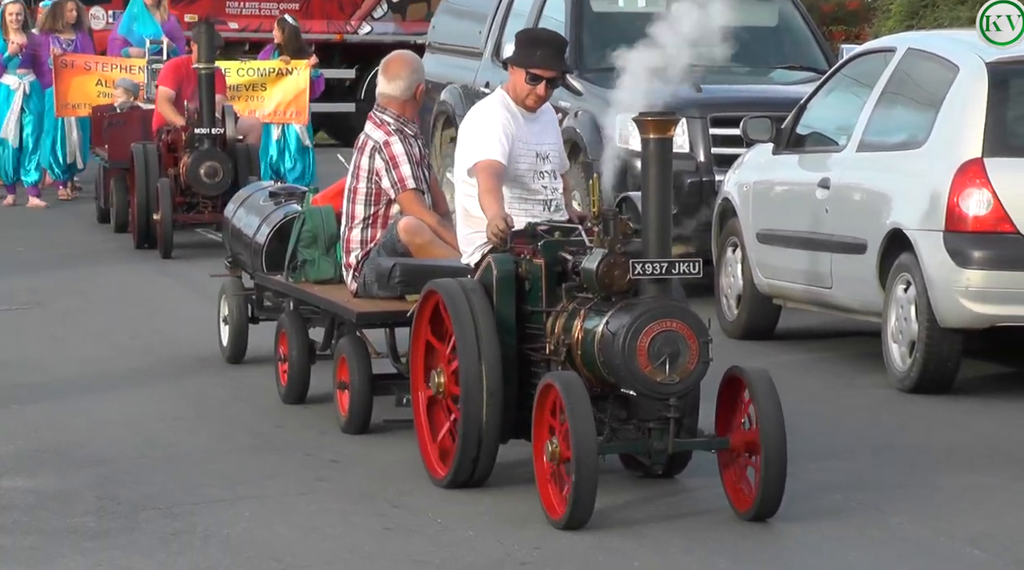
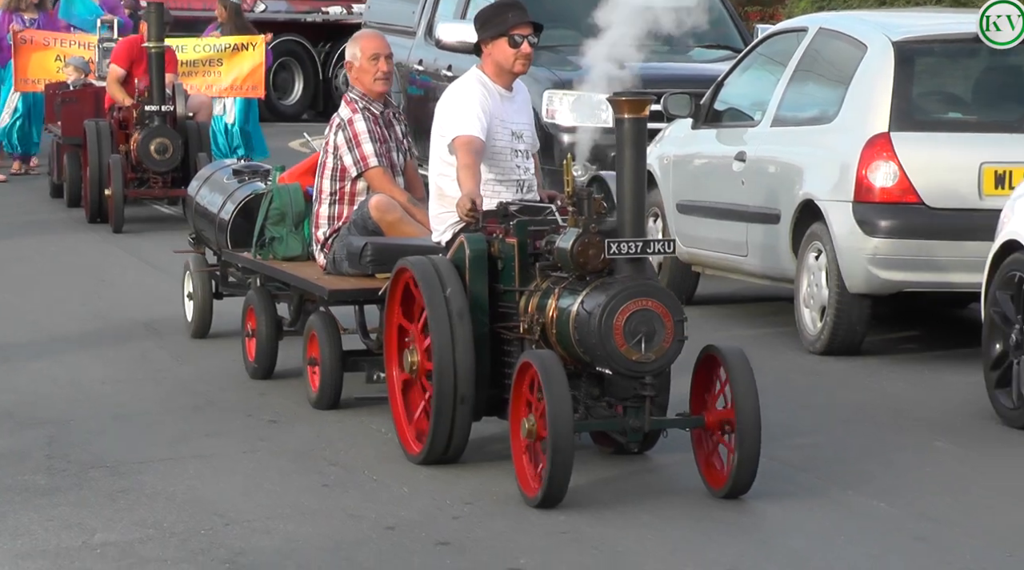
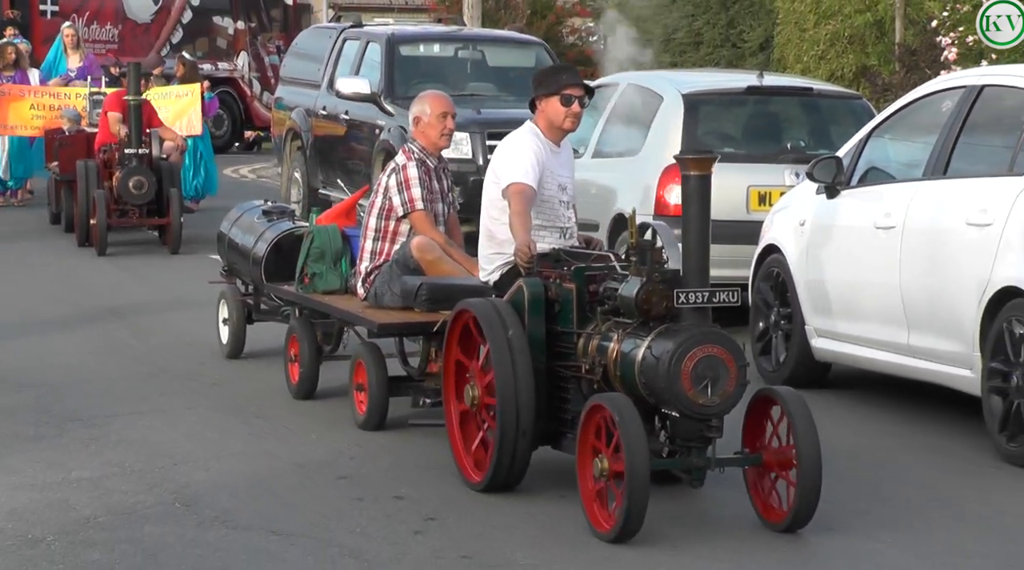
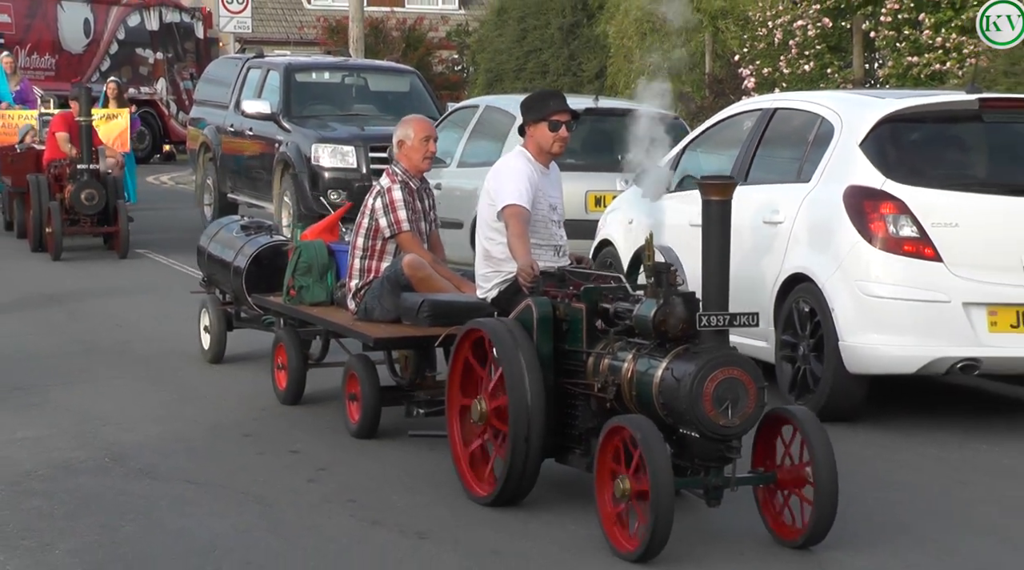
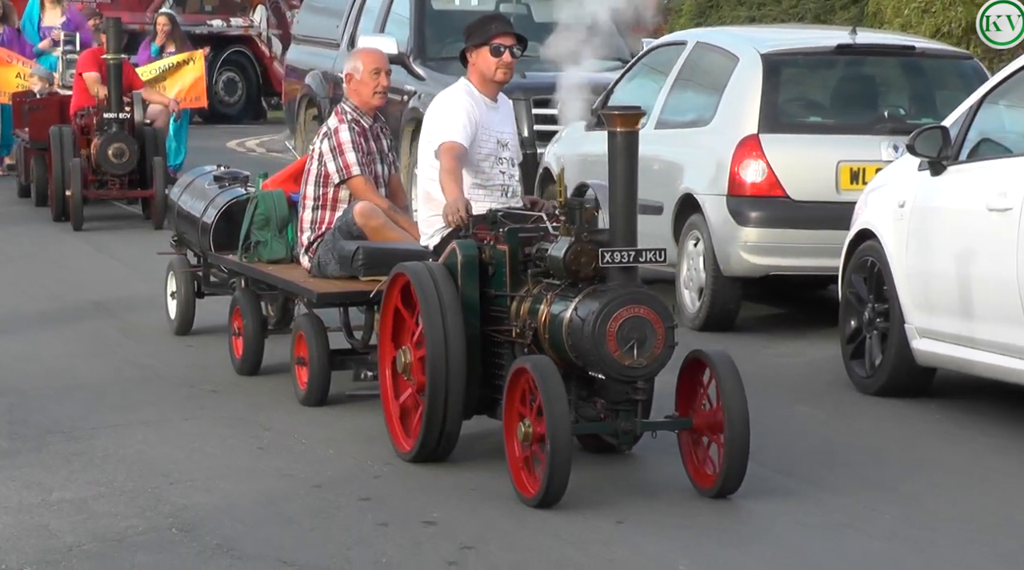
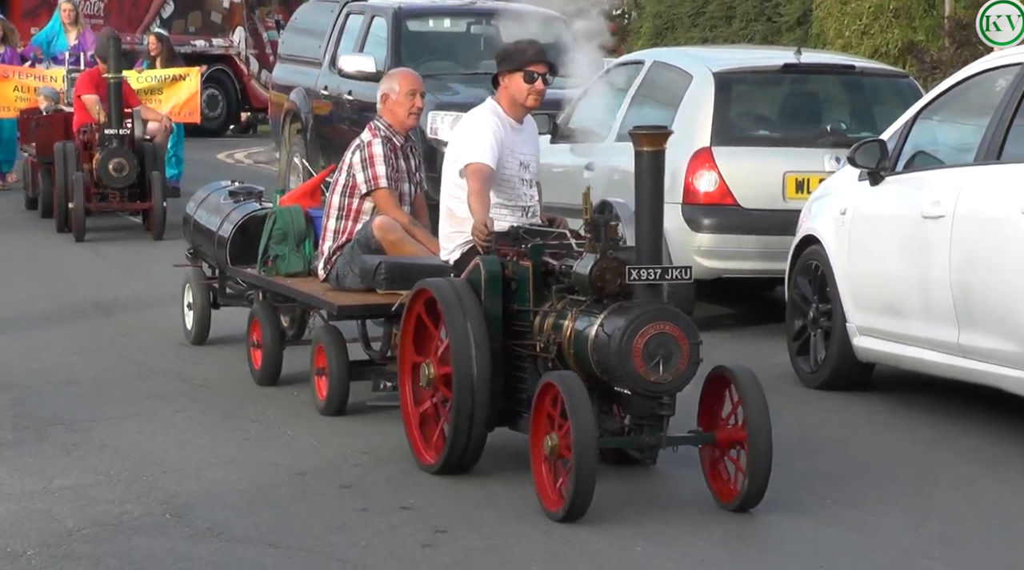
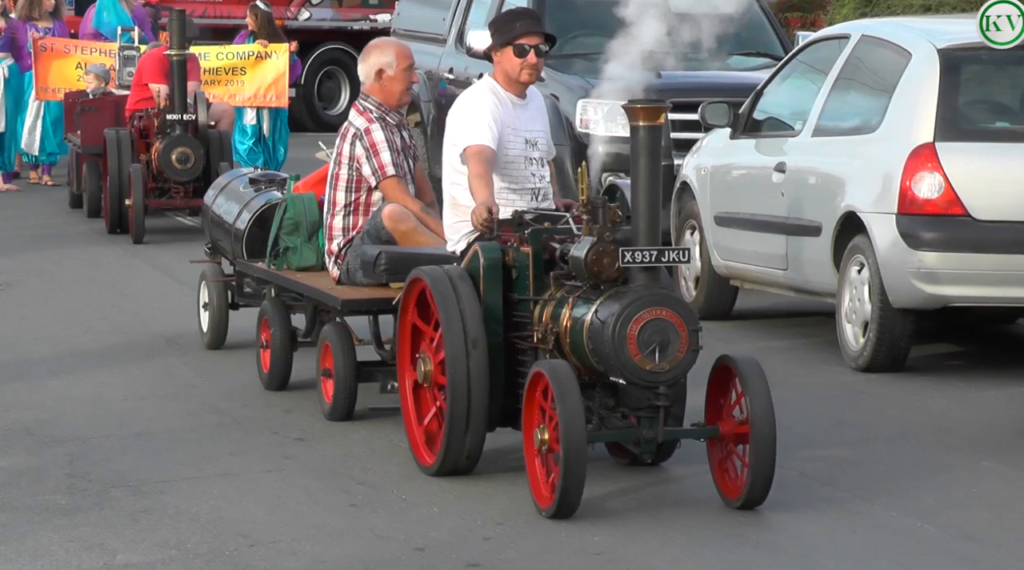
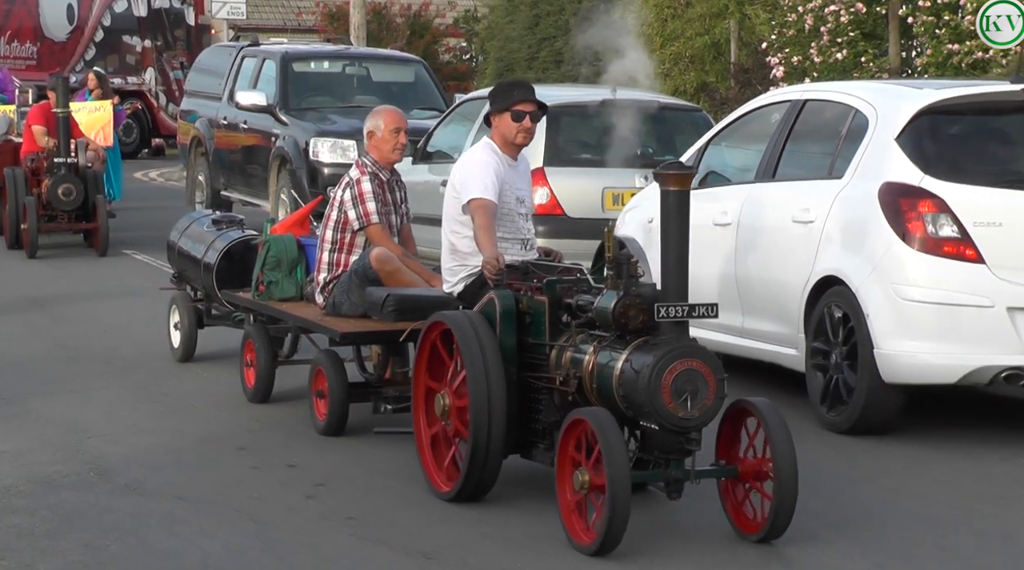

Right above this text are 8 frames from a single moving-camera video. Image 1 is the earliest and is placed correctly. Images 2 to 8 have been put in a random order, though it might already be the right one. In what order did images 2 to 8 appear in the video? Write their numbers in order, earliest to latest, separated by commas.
7, 2, 5, 6, 3, 8, 4
